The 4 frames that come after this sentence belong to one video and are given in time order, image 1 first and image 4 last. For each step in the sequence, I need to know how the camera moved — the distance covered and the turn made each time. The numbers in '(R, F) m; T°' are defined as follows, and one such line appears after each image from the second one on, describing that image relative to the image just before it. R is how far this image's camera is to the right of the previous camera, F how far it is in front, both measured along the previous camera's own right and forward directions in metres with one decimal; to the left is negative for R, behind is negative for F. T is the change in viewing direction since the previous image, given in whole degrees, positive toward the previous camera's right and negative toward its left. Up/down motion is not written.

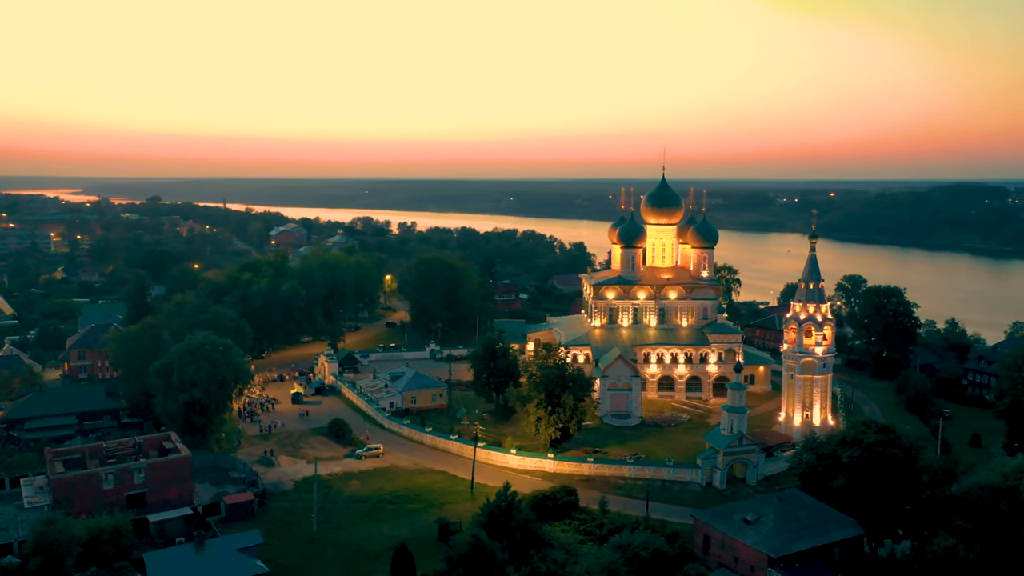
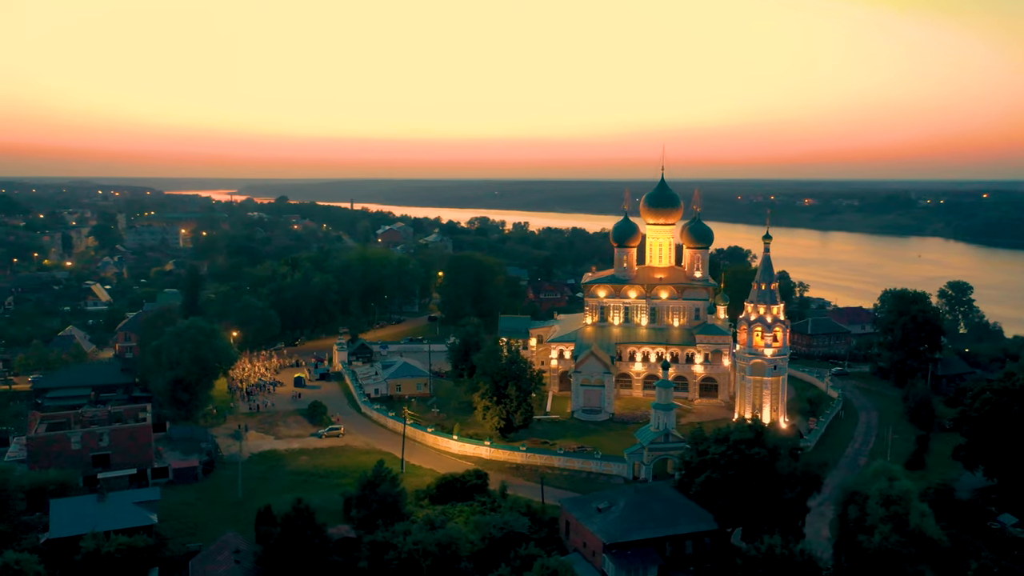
(+7.0, -0.9) m; -10°
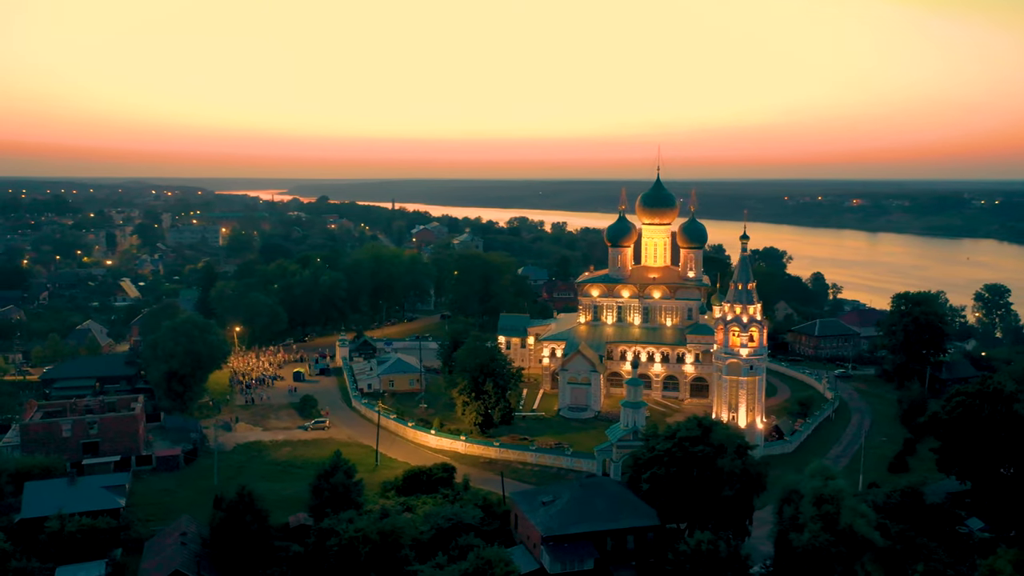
(+2.6, -0.4) m; -3°
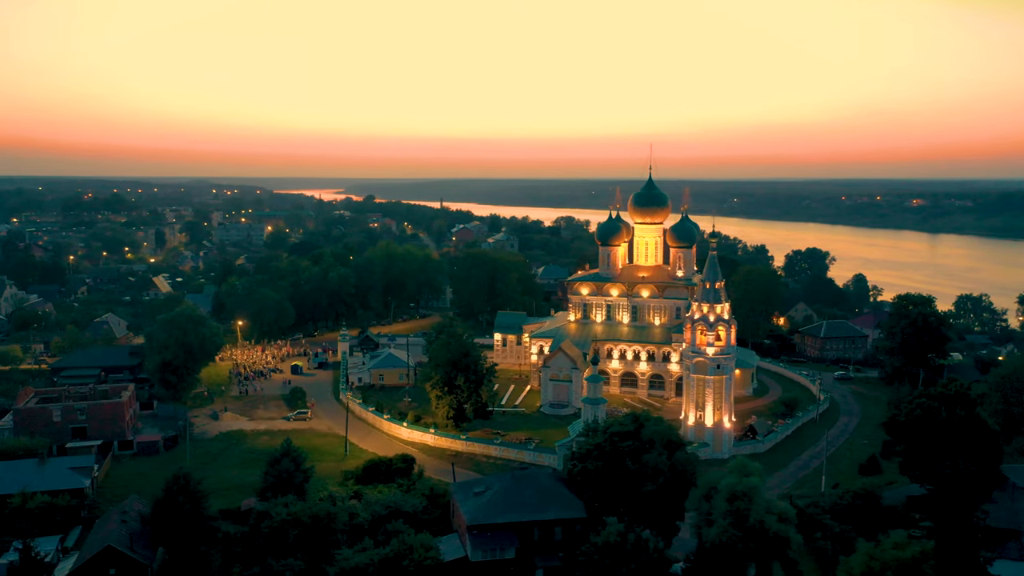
(+3.3, -0.5) m; -4°
